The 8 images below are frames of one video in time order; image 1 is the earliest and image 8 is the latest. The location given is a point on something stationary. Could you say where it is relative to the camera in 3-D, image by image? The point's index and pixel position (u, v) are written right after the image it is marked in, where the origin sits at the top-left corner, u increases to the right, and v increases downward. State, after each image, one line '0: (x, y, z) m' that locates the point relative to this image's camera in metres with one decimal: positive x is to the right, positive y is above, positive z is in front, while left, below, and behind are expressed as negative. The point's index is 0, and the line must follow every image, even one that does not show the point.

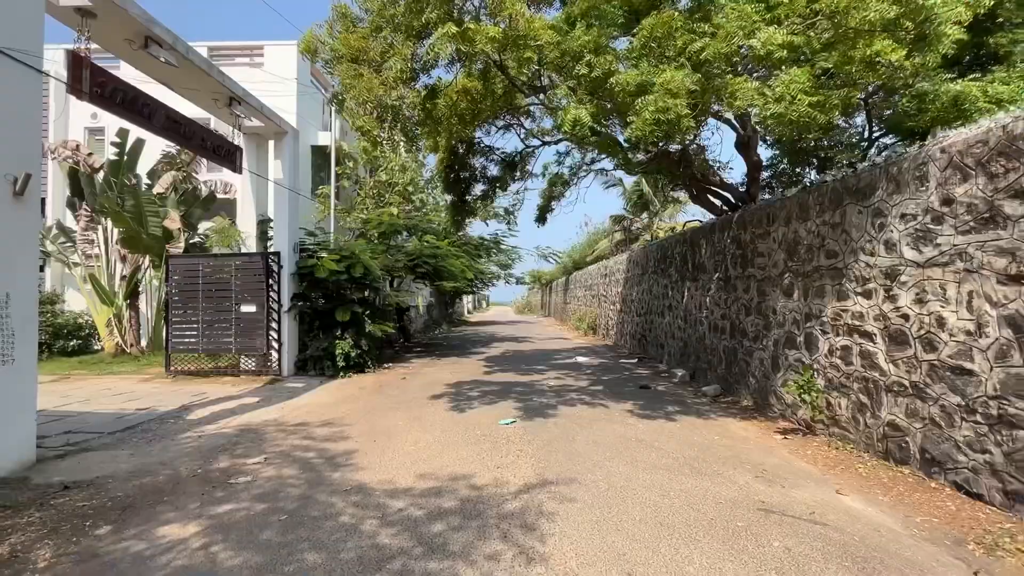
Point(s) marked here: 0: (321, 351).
0: (-4.3, -1.4, +11.3) m
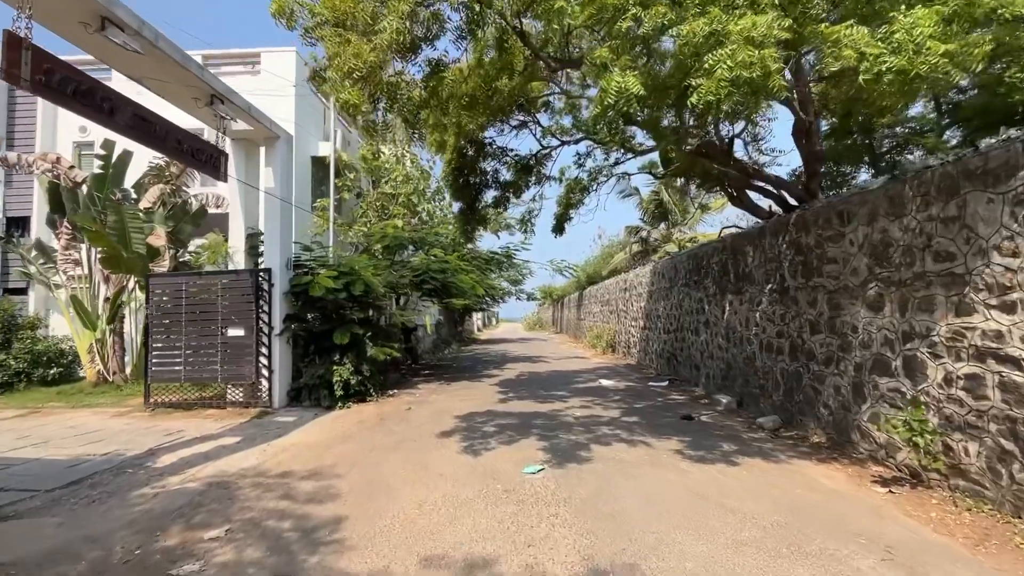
0: (-3.9, -1.8, +10.1) m
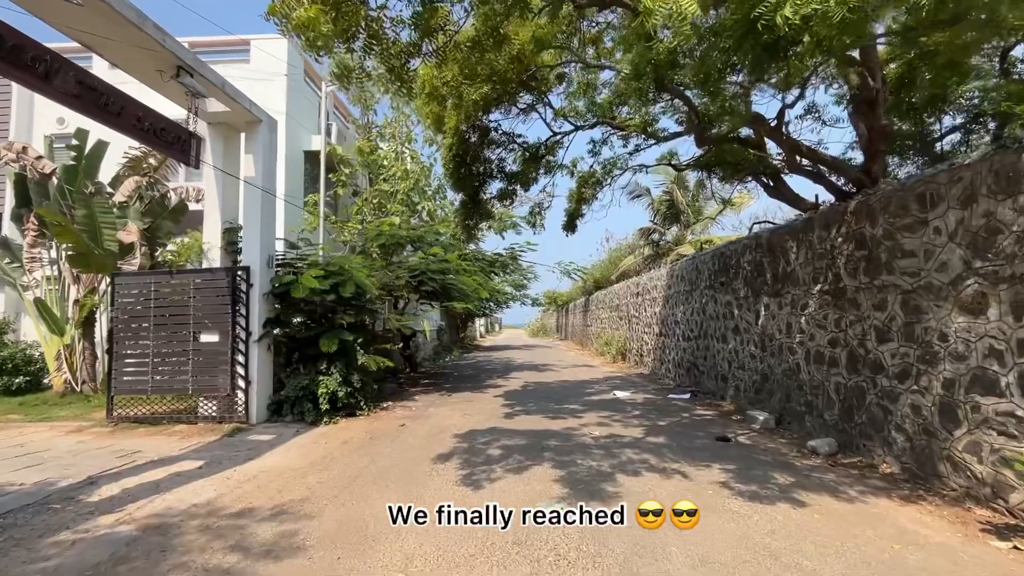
0: (-3.8, -1.8, +9.0) m
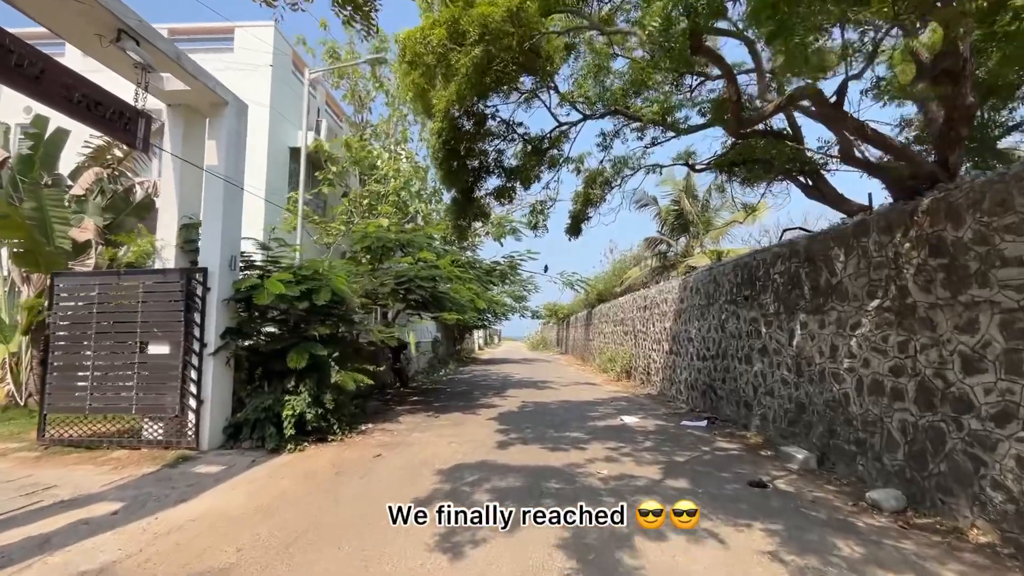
0: (-3.9, -1.9, +7.8) m
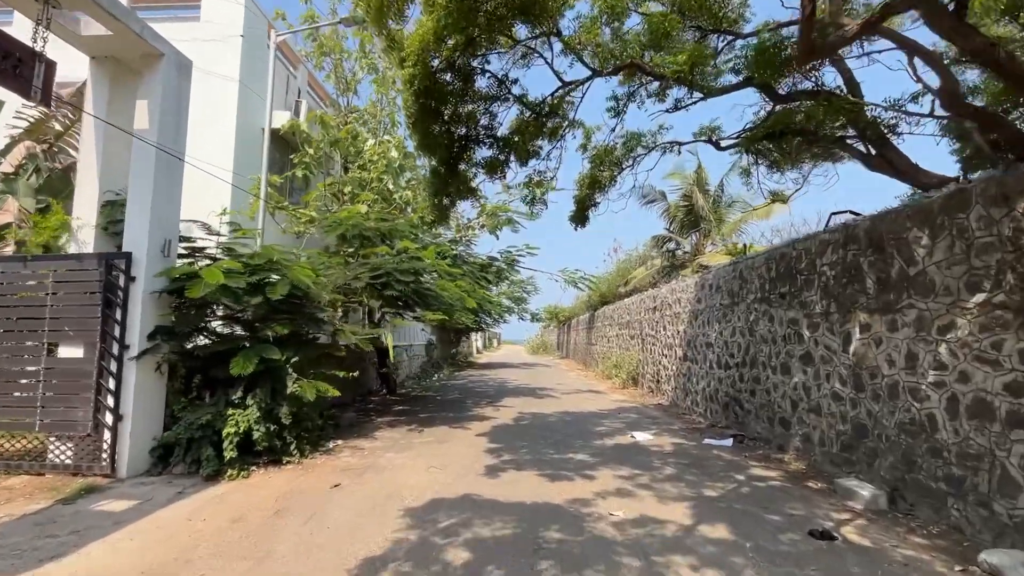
0: (-4.0, -1.8, +6.4) m
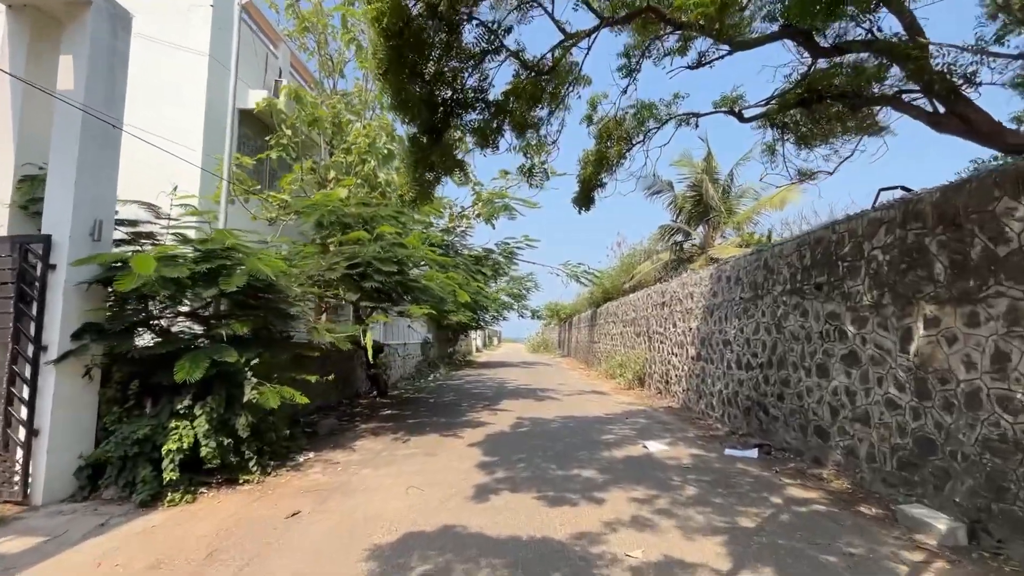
0: (-4.0, -1.7, +5.4) m
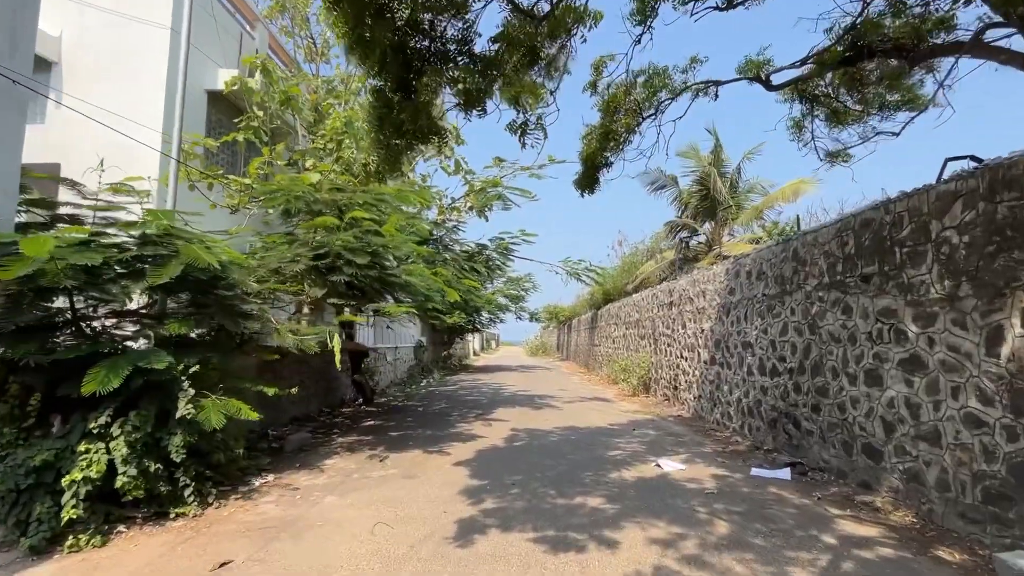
0: (-4.1, -1.6, +4.3) m
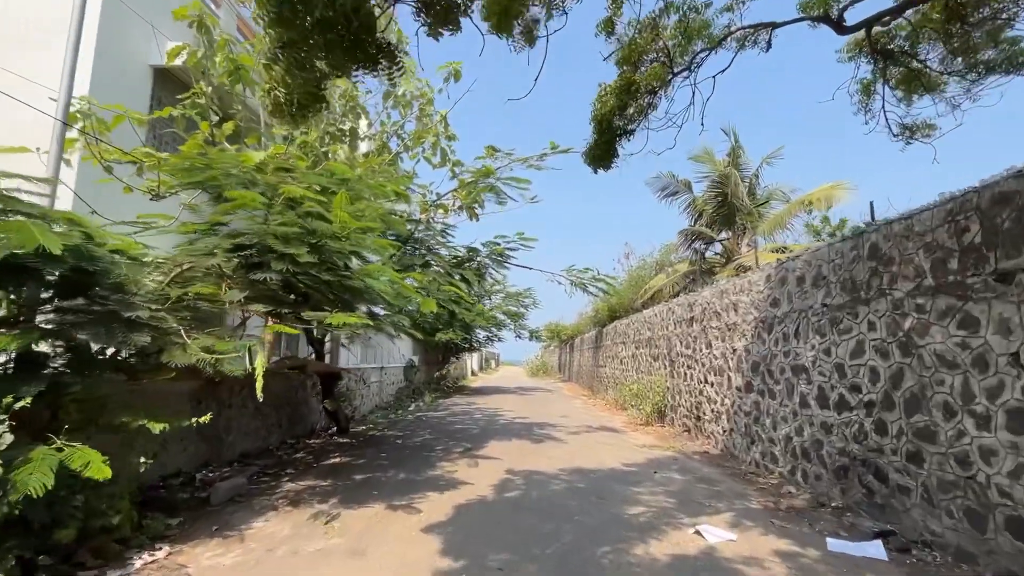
0: (-4.2, -1.5, +2.6) m
